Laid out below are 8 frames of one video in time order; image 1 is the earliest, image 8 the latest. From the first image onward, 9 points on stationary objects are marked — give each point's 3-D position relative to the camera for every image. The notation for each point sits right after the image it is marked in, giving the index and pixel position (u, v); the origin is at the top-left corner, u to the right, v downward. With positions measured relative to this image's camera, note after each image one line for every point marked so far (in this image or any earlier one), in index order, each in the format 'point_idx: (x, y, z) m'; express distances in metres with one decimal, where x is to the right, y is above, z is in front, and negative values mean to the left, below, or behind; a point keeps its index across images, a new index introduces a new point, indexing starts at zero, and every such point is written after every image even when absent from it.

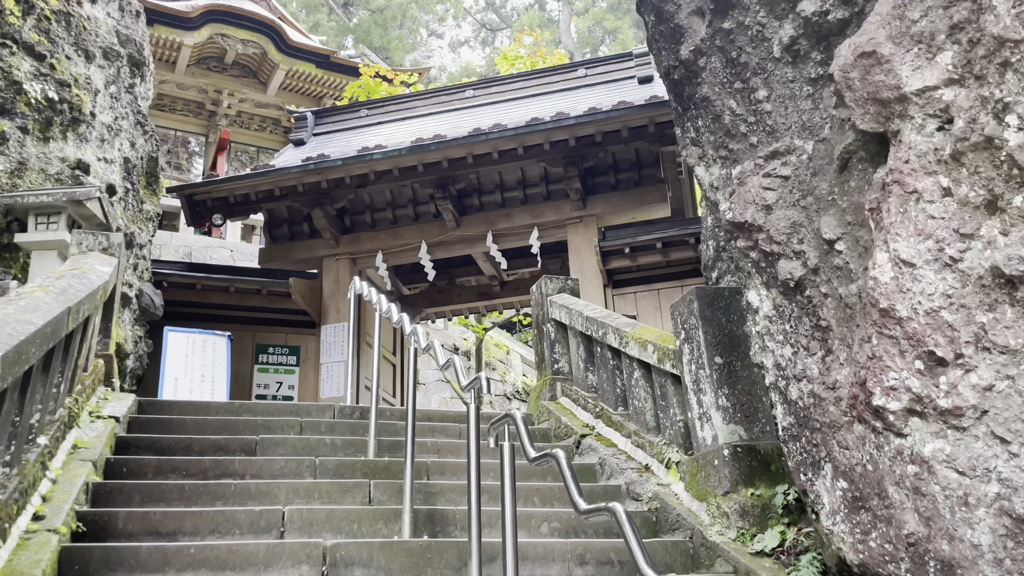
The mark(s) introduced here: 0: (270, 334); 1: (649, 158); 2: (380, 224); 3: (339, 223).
0: (-2.6, -0.5, +9.1) m
1: (+1.4, +1.3, +8.6) m
2: (-1.5, +0.7, +9.3) m
3: (-1.9, +0.7, +9.3) m
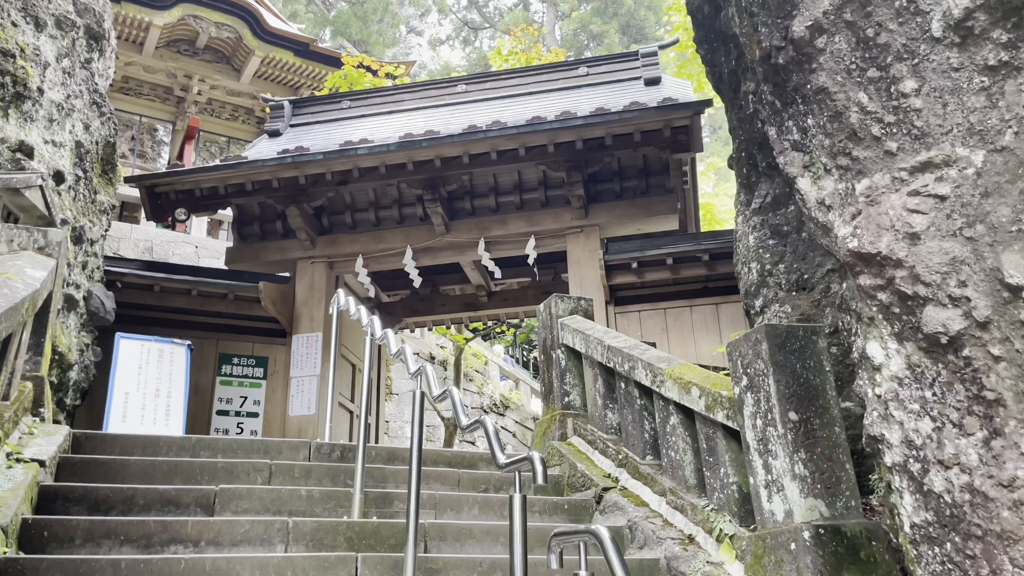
0: (-2.7, -0.6, +8.2) m
1: (+1.4, +1.2, +7.9) m
2: (-1.5, +0.6, +8.5) m
3: (-2.0, +0.7, +8.5) m
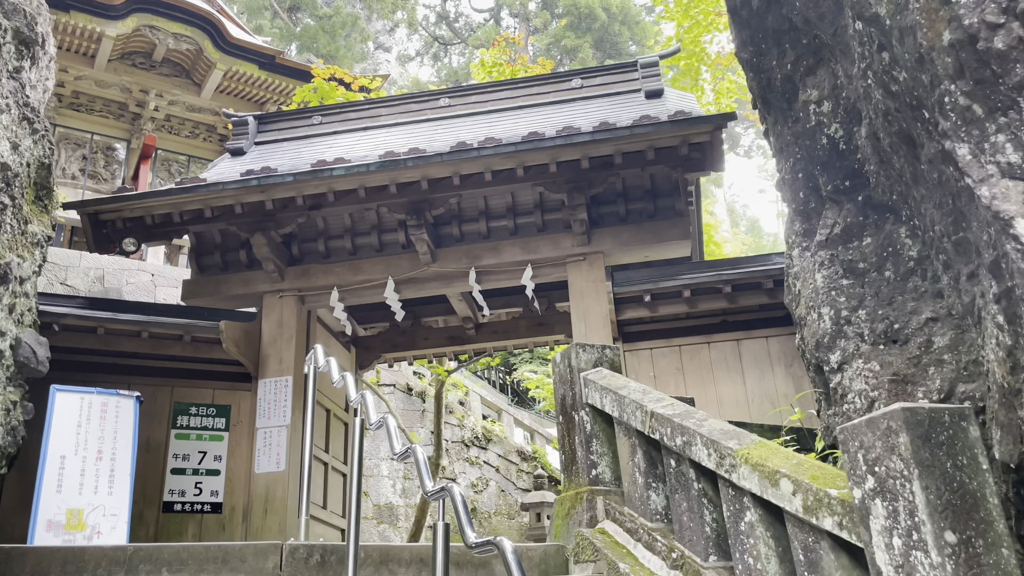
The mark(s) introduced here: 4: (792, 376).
0: (-2.8, -0.9, +7.3) m
1: (+1.3, +0.9, +7.2) m
2: (-1.6, +0.3, +7.6) m
3: (-2.1, +0.3, +7.5) m
4: (+2.2, -0.7, +6.5) m
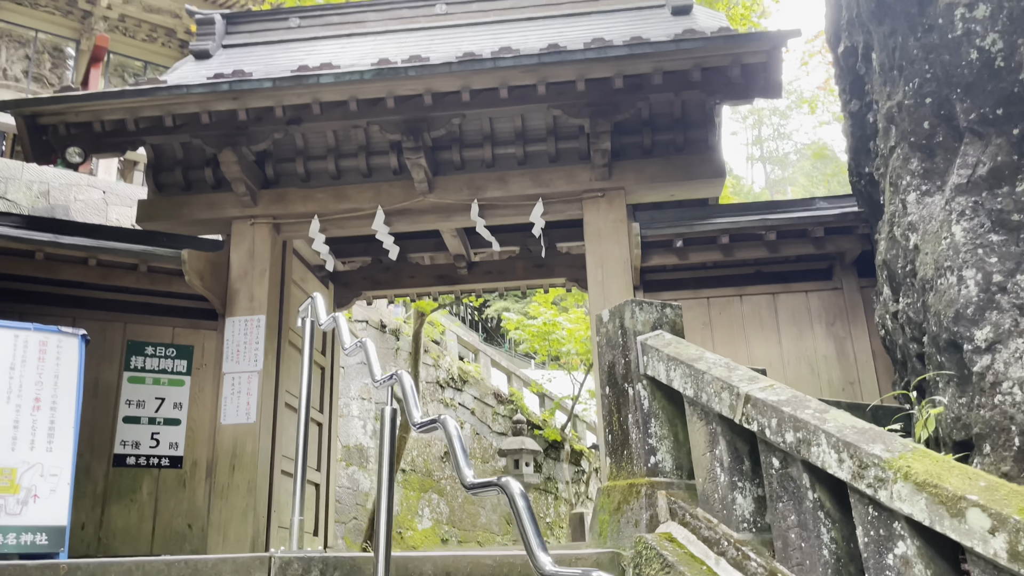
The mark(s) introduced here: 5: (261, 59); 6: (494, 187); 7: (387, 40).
0: (-2.7, -0.3, +6.3) m
1: (+1.4, +1.3, +6.3) m
2: (-1.6, +0.9, +6.7) m
3: (-2.0, +0.9, +6.6) m
4: (+2.2, -0.3, +5.8) m
5: (-2.1, +1.9, +7.0) m
6: (-0.1, +0.8, +6.4) m
7: (-1.1, +2.2, +7.3) m
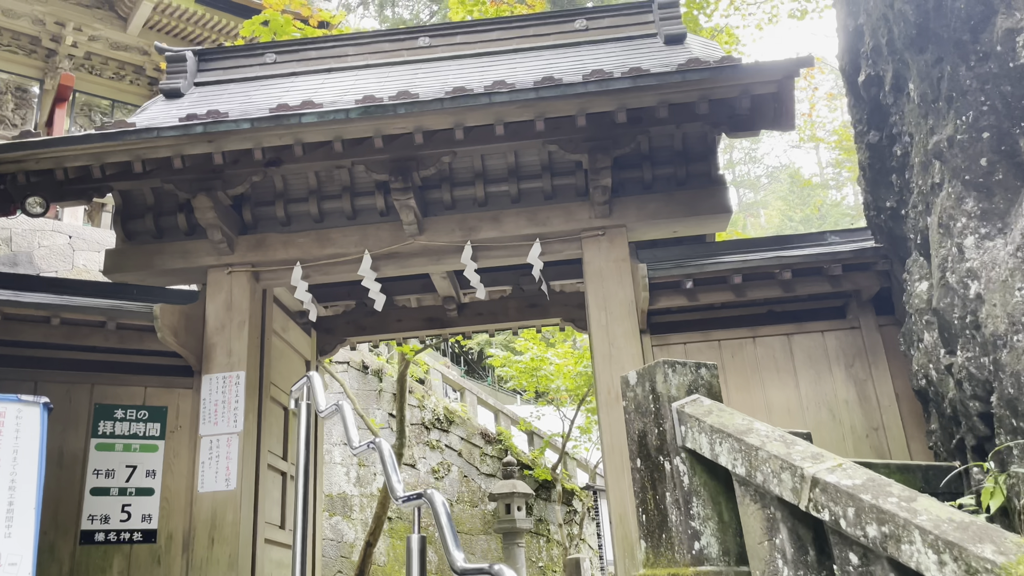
0: (-2.7, -0.7, +5.9) m
1: (+1.4, +1.0, +6.0) m
2: (-1.6, +0.5, +6.3) m
3: (-2.0, +0.5, +6.1) m
4: (+2.2, -0.6, +5.5) m
5: (-2.2, +1.5, +6.7) m
6: (-0.2, +0.4, +6.0) m
7: (-1.2, +1.8, +7.0) m
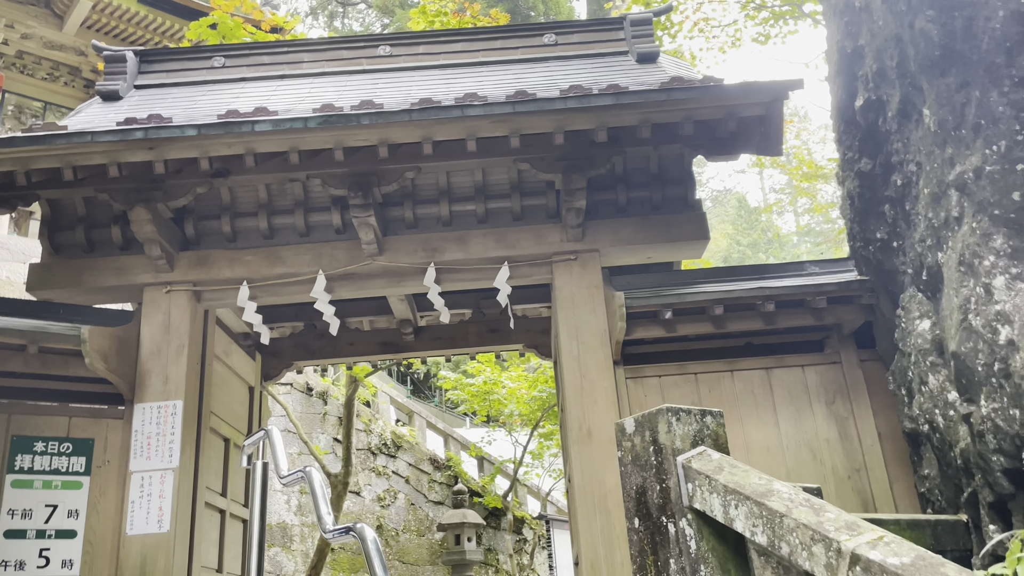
0: (-3.0, -0.8, +5.3) m
1: (+1.1, +0.8, +5.7) m
2: (-1.8, +0.3, +5.8) m
3: (-2.3, +0.4, +5.6) m
4: (+2.0, -0.8, +5.3) m
5: (-2.4, +1.4, +6.2) m
6: (-0.4, +0.3, +5.6) m
7: (-1.5, +1.6, +6.5) m
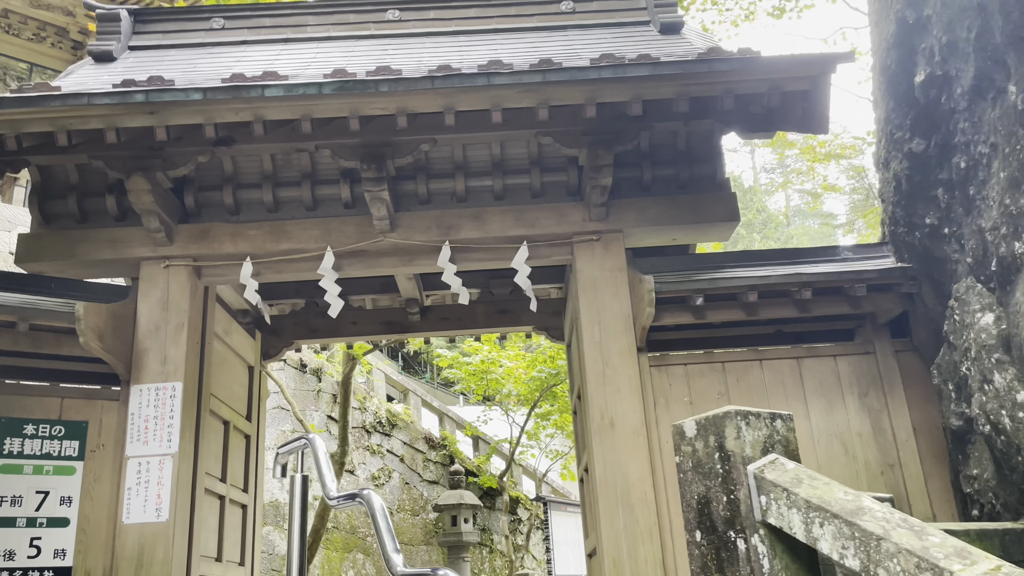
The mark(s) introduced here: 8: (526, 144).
0: (-2.9, -0.7, +5.0) m
1: (+1.3, +0.9, +5.4) m
2: (-1.7, +0.5, +5.5) m
3: (-2.1, +0.5, +5.3) m
4: (+2.1, -0.7, +5.0) m
5: (-2.3, +1.5, +5.8) m
6: (-0.3, +0.4, +5.3) m
7: (-1.3, +1.8, +6.2) m
8: (+0.1, +0.9, +5.3) m
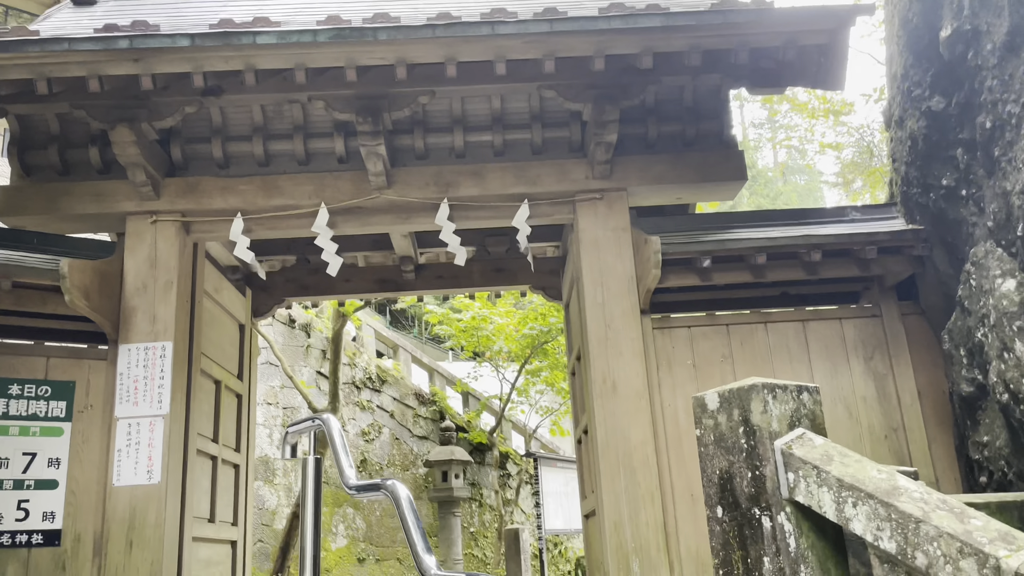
0: (-2.9, -0.4, +4.8) m
1: (+1.3, +1.2, +5.3) m
2: (-1.7, +0.8, +5.3) m
3: (-2.1, +0.8, +5.1) m
4: (+2.1, -0.5, +5.0) m
5: (-2.3, +1.8, +5.5) m
6: (-0.3, +0.6, +5.2) m
7: (-1.3, +2.1, +5.9) m
8: (+0.1, +1.1, +5.1) m
